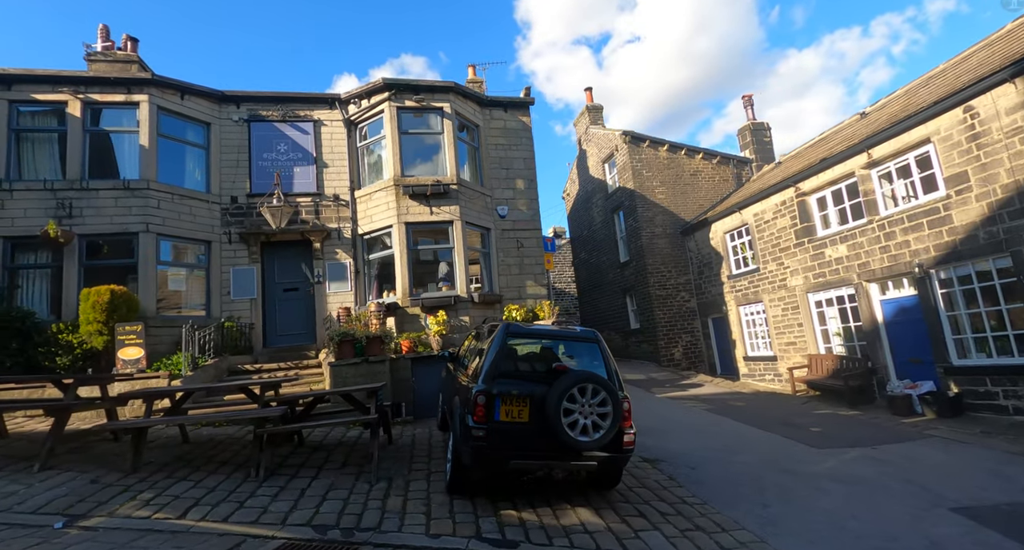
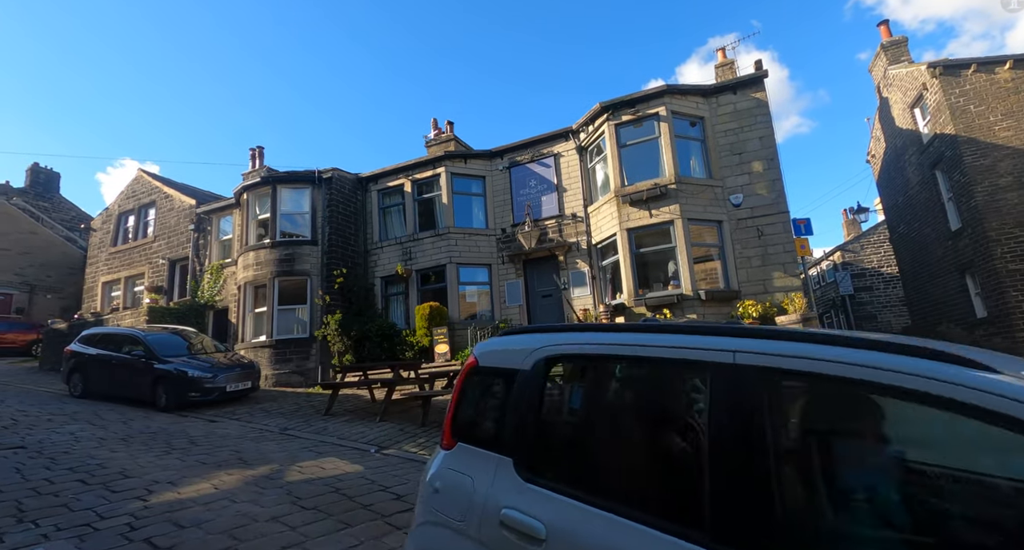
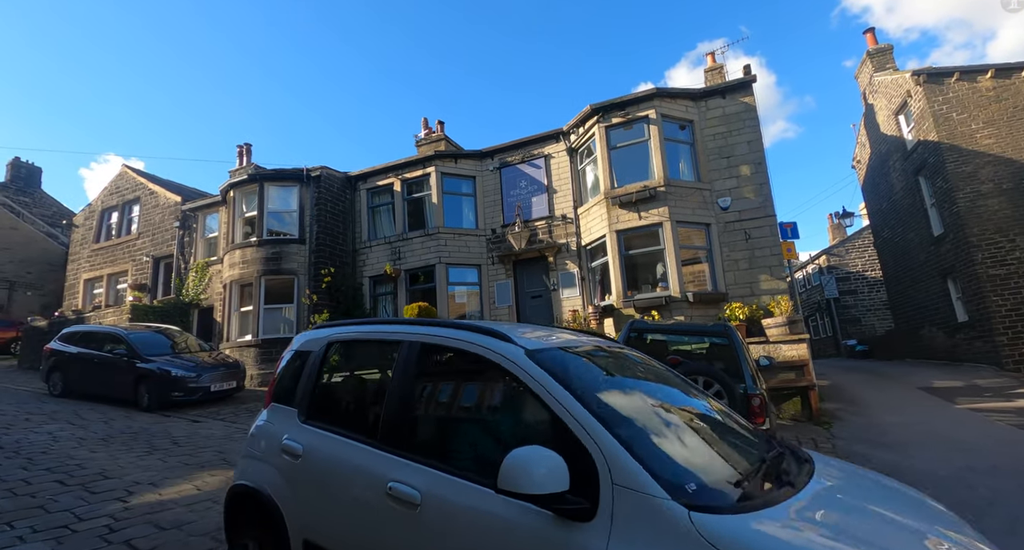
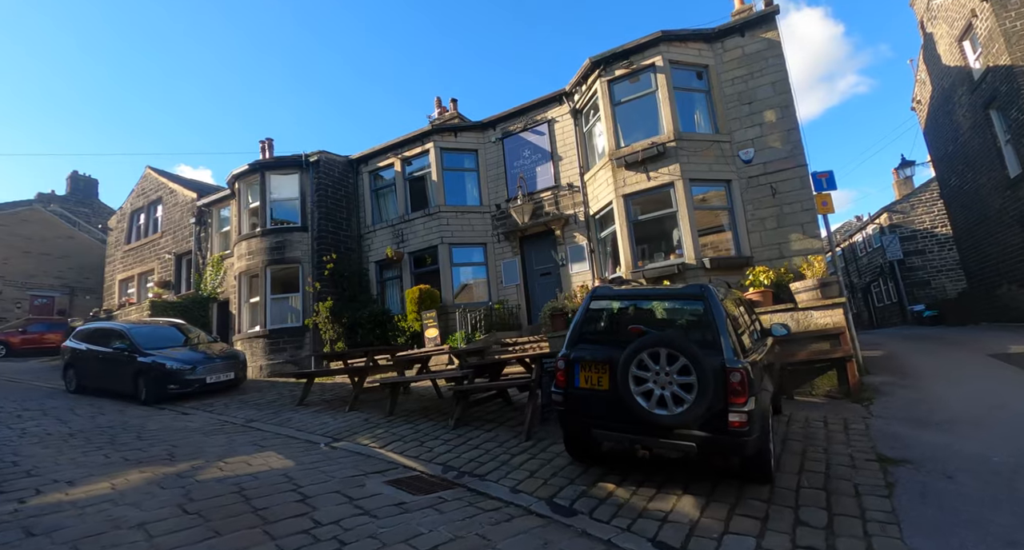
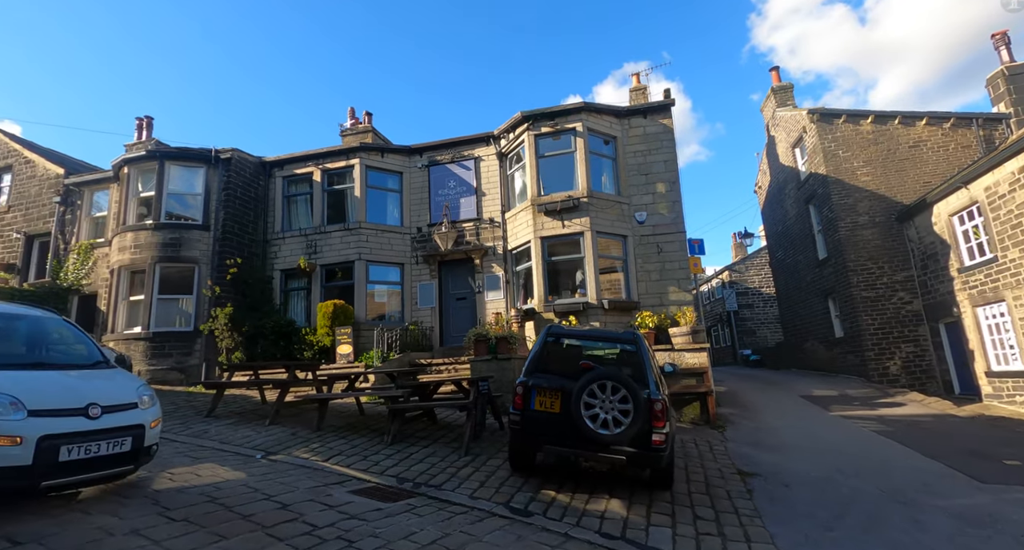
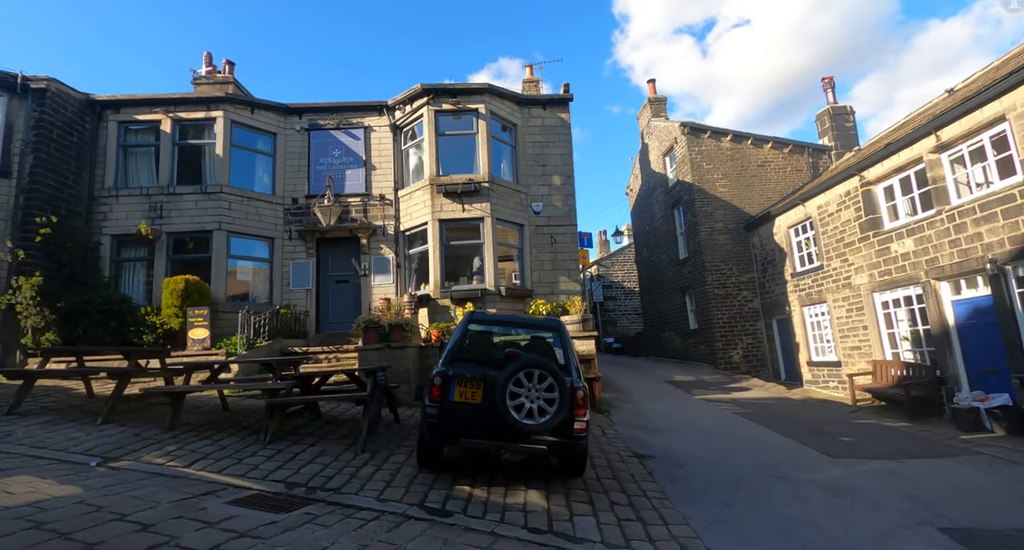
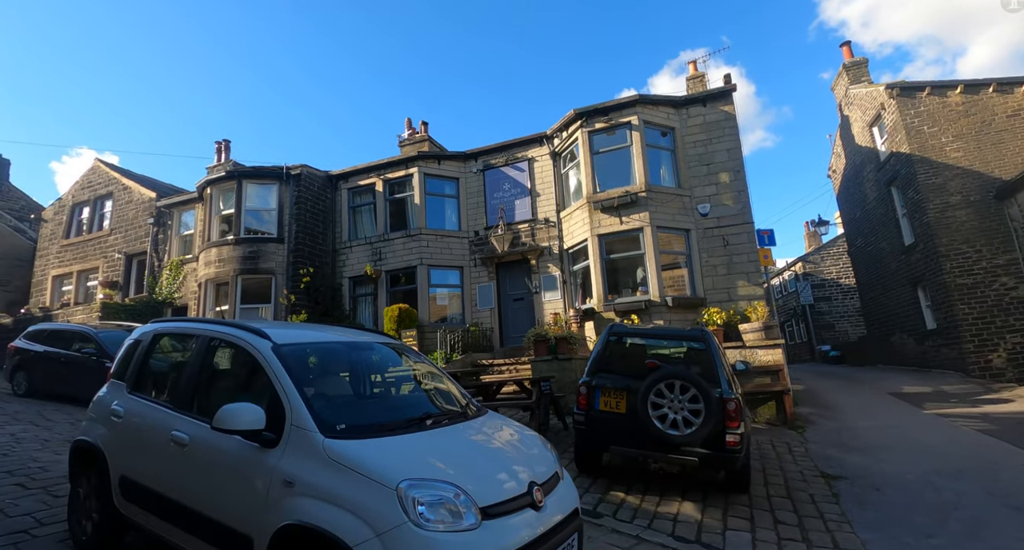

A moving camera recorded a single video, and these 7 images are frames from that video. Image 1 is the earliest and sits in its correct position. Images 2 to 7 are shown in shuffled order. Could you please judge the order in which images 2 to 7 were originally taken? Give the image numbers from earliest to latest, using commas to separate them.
6, 5, 7, 3, 2, 4
